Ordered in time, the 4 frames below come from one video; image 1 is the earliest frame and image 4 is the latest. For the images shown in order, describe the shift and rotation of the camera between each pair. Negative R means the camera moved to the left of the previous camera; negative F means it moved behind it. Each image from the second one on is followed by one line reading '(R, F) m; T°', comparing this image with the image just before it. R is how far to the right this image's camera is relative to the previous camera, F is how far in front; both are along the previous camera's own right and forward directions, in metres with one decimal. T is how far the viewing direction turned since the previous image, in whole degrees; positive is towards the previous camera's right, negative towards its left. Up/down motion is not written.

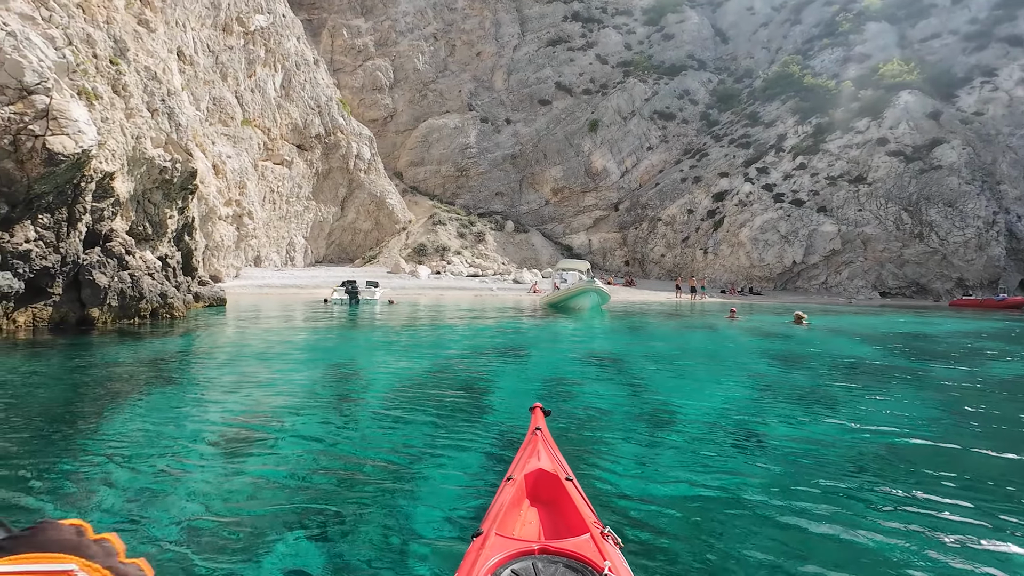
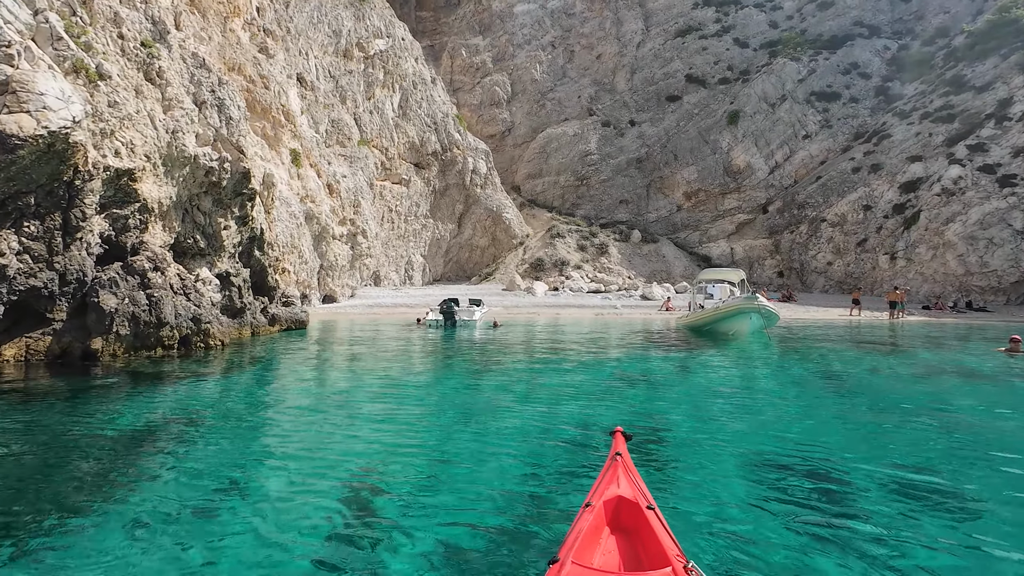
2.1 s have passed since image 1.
(+0.1, +5.3) m; -15°
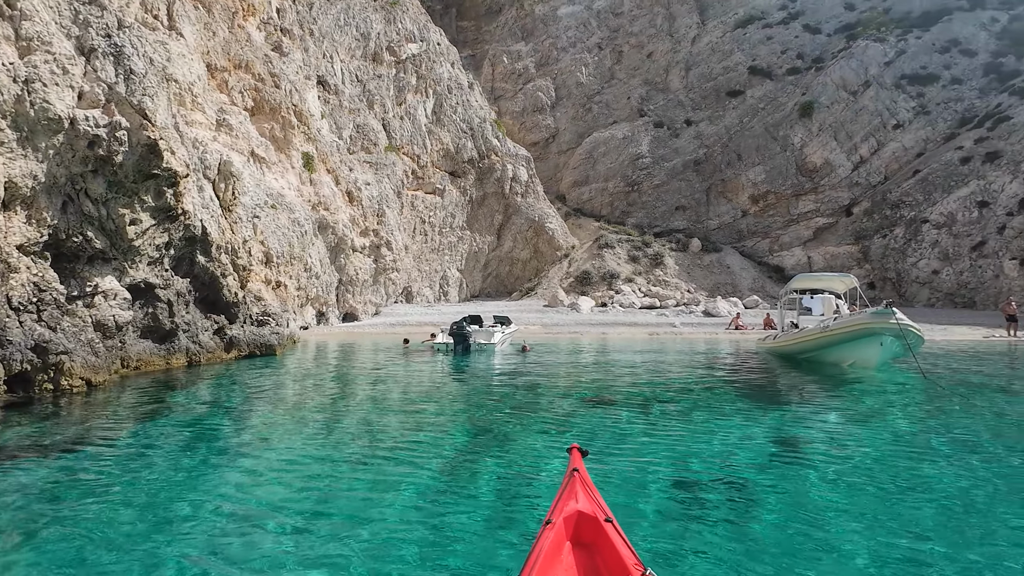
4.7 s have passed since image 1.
(+1.0, +5.0) m; -6°
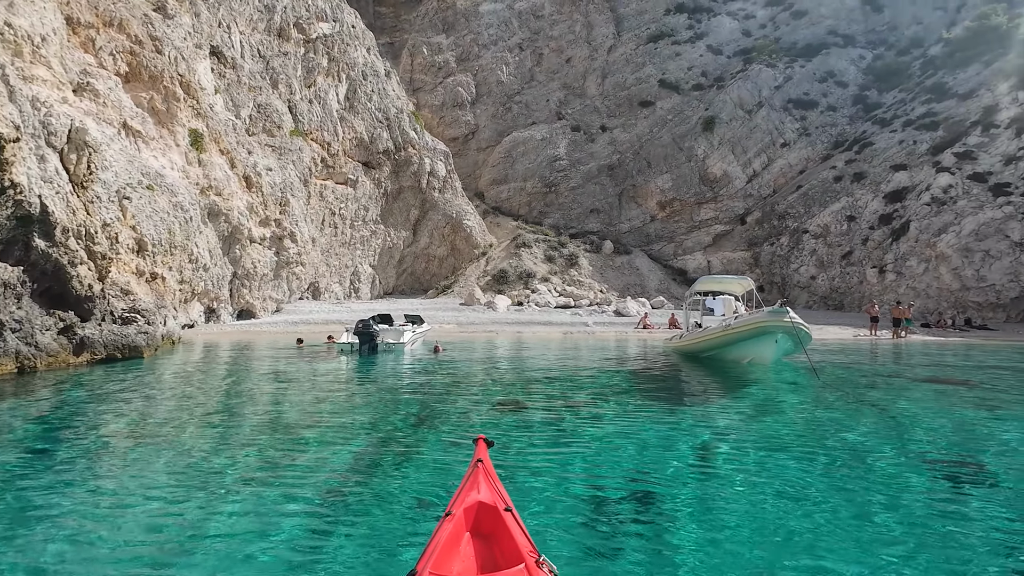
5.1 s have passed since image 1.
(+0.2, +0.7) m; +10°
